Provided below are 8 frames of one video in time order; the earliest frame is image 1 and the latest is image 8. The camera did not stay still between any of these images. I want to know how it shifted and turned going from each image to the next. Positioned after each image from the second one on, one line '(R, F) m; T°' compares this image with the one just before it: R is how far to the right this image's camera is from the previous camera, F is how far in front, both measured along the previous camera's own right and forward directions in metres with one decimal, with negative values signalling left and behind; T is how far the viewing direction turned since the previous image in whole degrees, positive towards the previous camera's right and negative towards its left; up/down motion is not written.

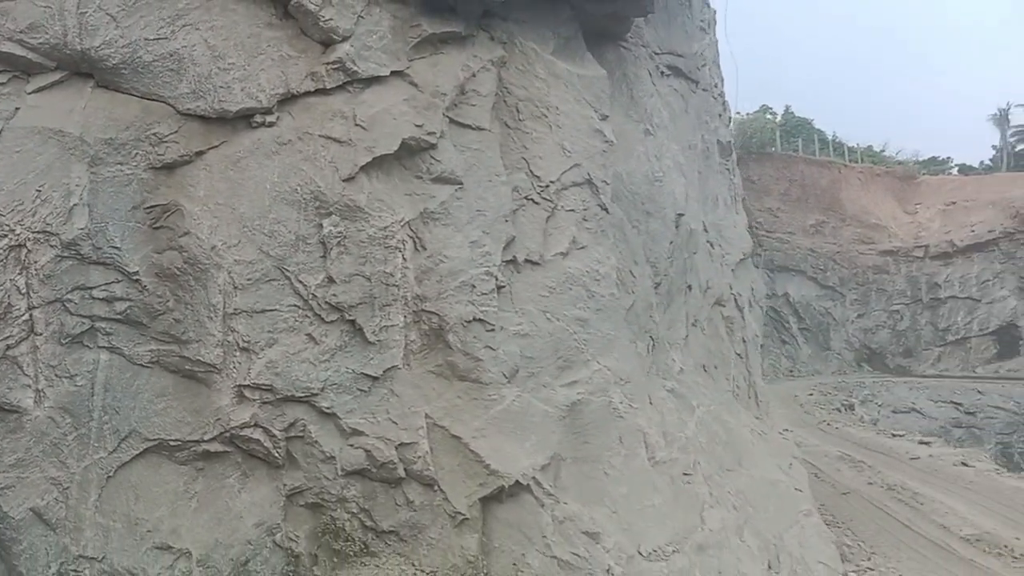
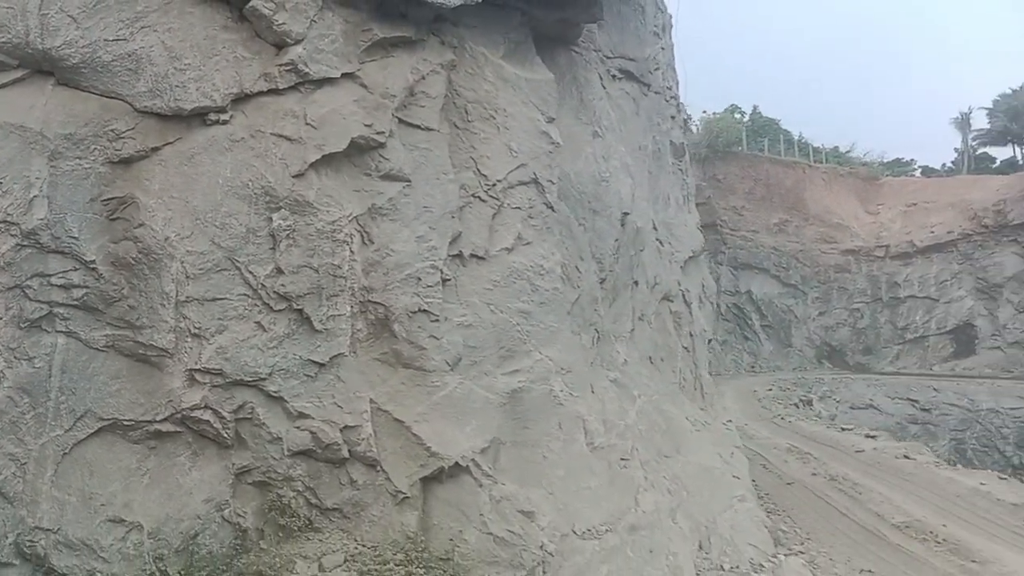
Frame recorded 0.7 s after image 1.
(+0.2, -0.3) m; +2°
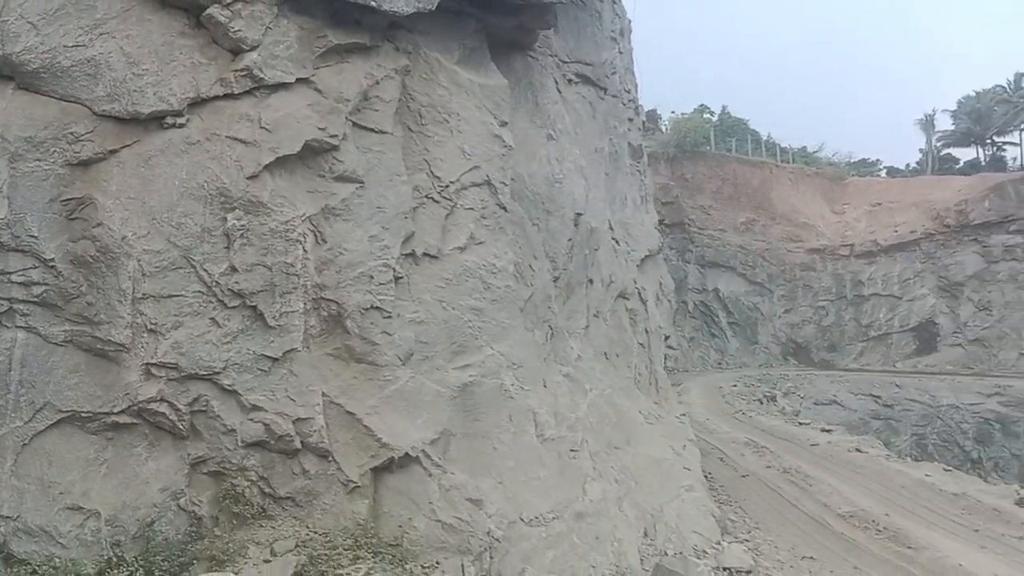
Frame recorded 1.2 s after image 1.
(+0.1, -0.2) m; +2°
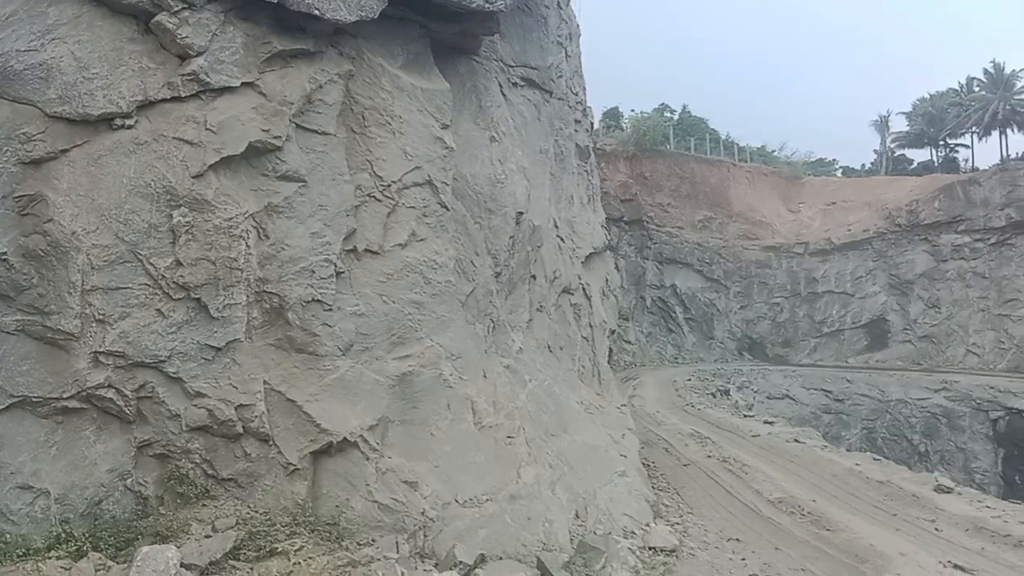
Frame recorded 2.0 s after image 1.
(+0.2, -0.3) m; +2°
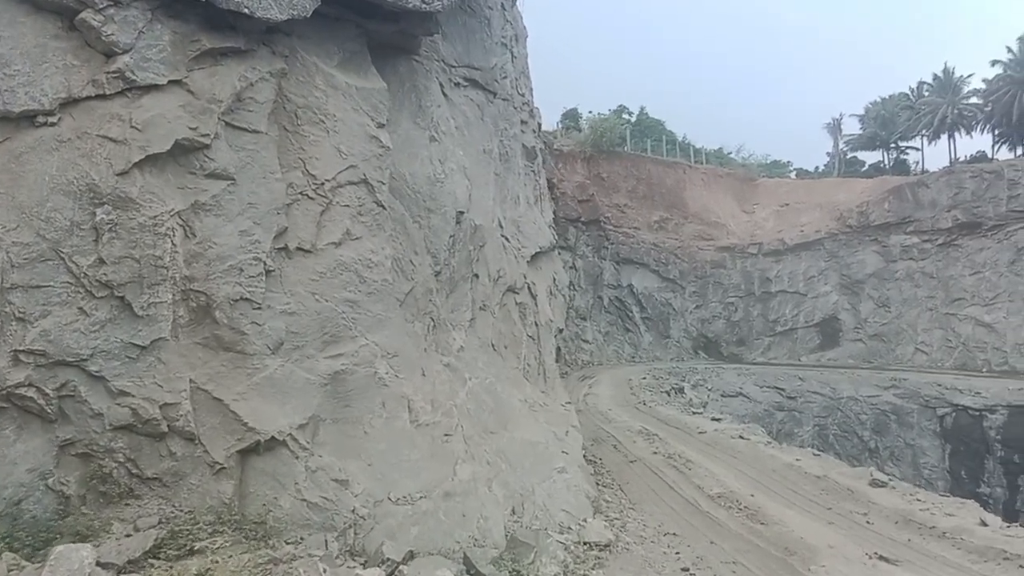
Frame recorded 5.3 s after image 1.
(+0.2, -0.1) m; +2°
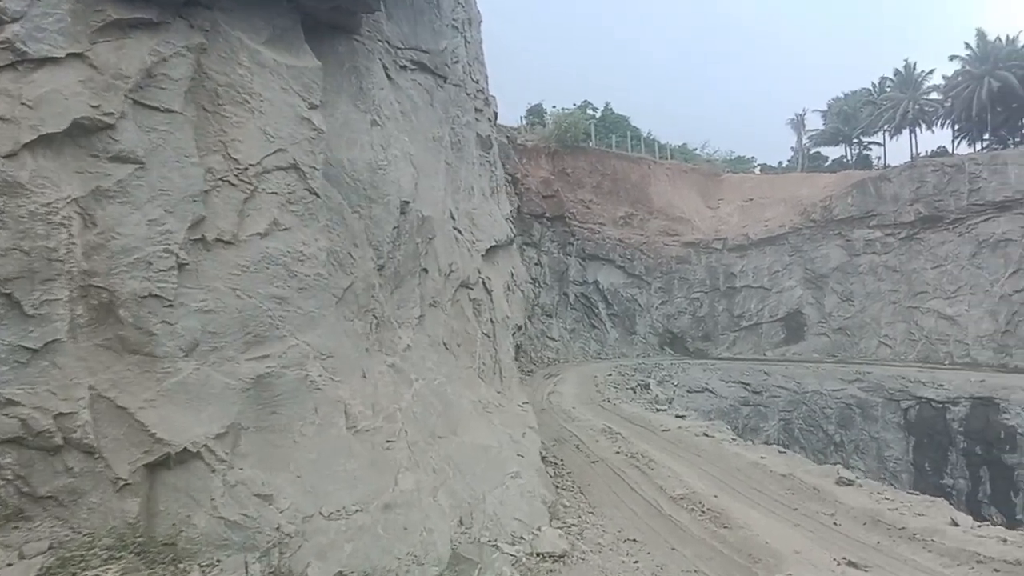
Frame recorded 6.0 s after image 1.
(+0.2, +0.4) m; +2°
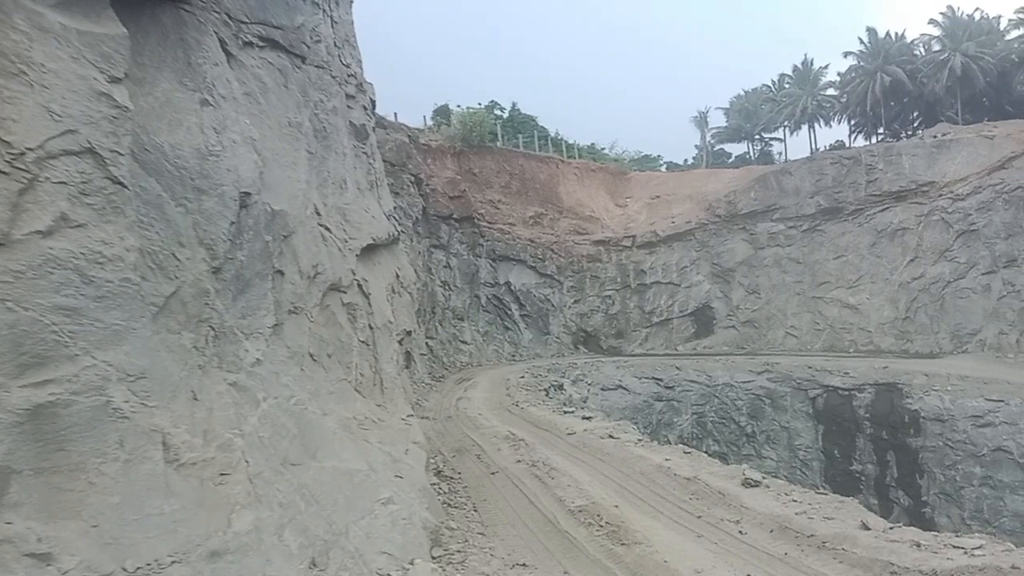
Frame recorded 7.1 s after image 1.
(+0.4, +0.8) m; +5°
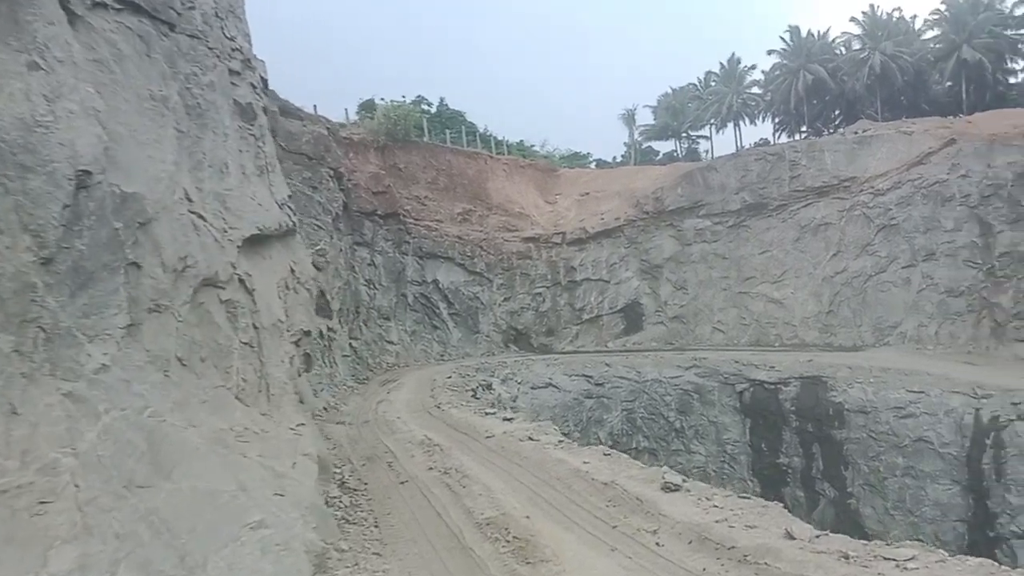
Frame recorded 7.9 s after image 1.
(+0.3, +0.7) m; +4°
